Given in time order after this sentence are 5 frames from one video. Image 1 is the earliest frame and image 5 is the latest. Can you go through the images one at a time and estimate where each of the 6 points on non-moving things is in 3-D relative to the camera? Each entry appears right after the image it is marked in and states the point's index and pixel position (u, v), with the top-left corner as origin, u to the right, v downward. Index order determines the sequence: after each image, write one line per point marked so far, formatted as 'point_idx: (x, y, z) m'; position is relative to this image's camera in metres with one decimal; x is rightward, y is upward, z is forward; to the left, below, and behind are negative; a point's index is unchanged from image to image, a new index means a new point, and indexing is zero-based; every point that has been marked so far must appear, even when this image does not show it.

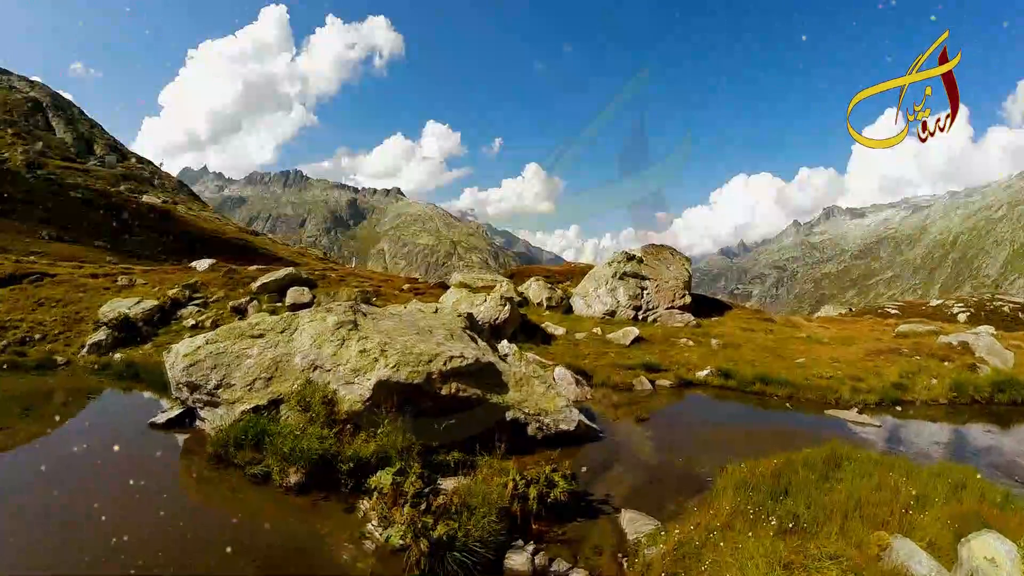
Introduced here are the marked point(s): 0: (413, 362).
0: (-3.7, -2.8, +17.9) m
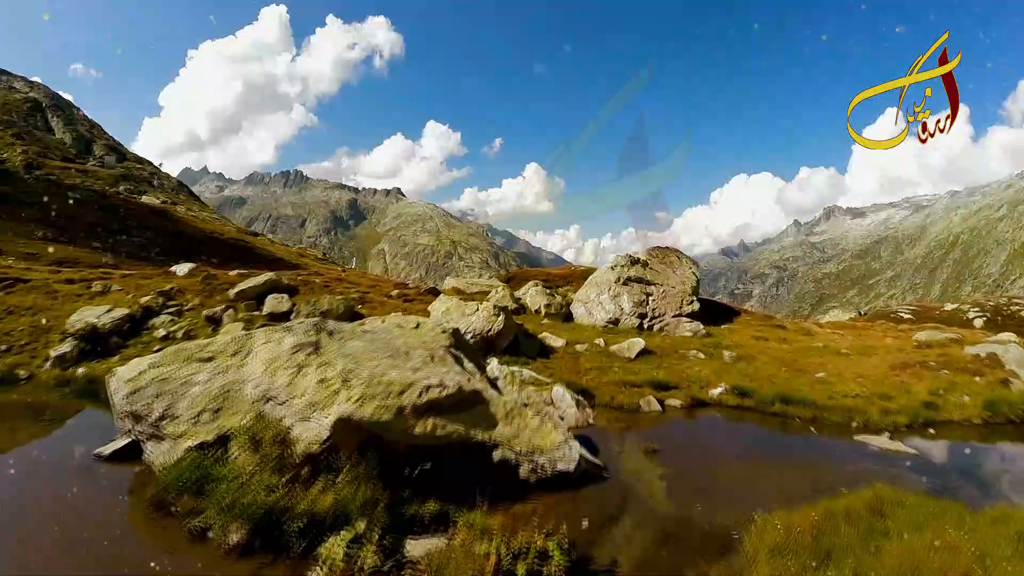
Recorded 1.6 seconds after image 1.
0: (-4.1, -3.3, +15.0) m
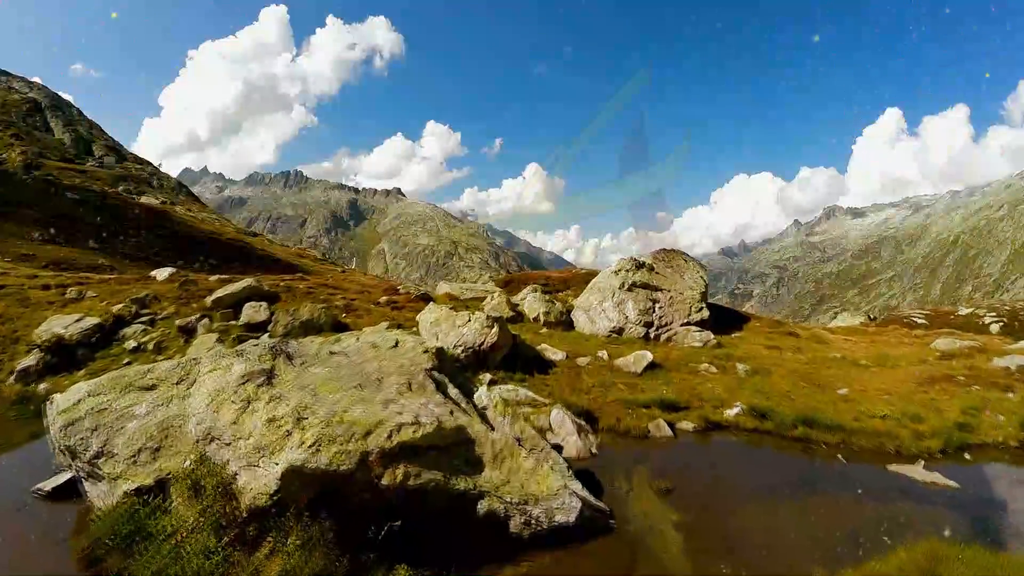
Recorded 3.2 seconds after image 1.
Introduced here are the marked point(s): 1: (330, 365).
0: (-4.4, -3.8, +12.4) m
1: (-5.9, -2.5, +16.0) m
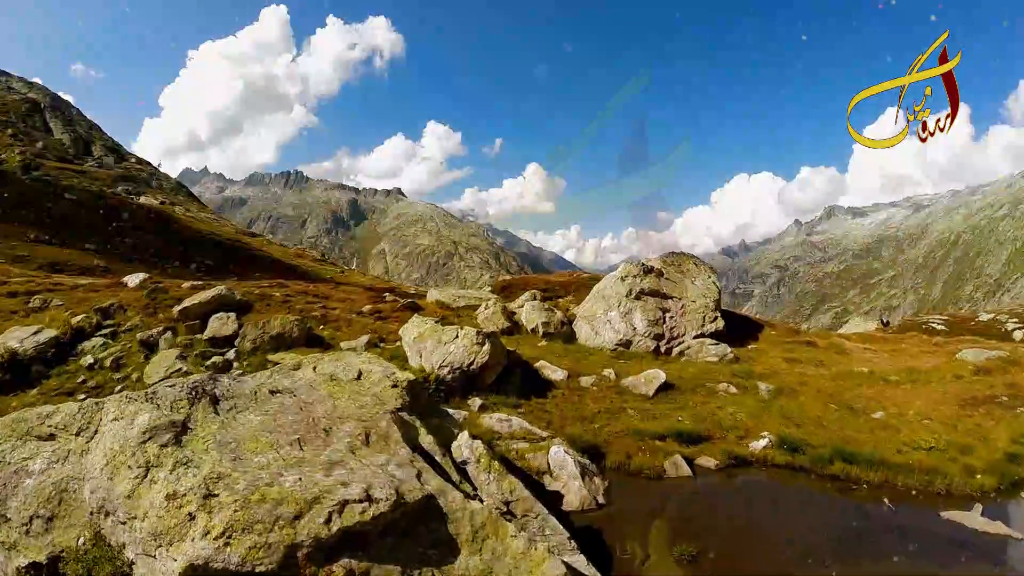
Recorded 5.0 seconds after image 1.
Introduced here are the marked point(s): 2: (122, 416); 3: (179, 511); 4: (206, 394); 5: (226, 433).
0: (-4.7, -4.4, +9.1) m
1: (-6.3, -3.1, +12.7) m
2: (-9.6, -3.0, +12.1) m
3: (-6.5, -4.3, +9.5) m
4: (-7.9, -2.7, +12.8) m
5: (-6.6, -3.3, +11.5) m
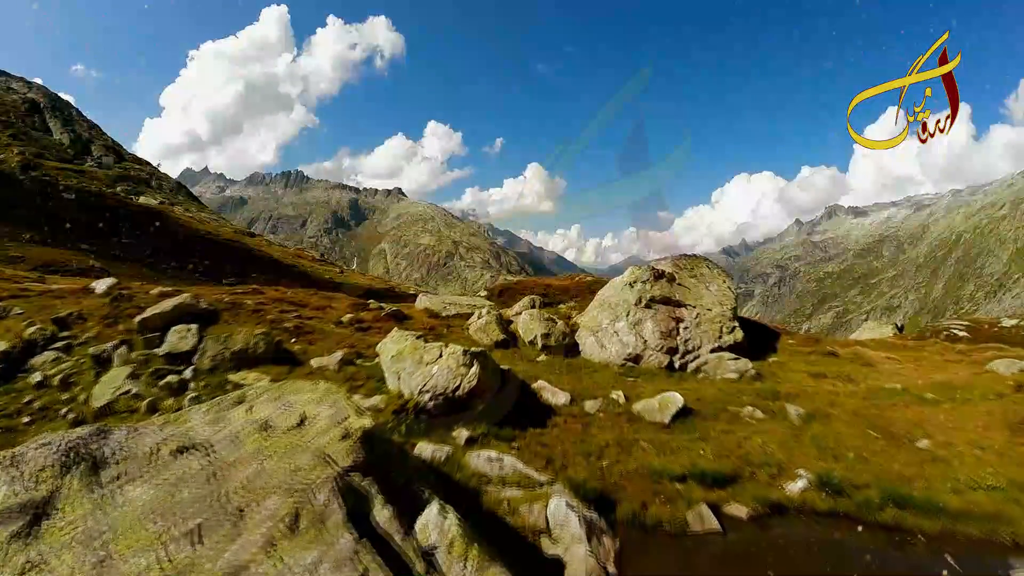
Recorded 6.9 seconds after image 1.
0: (-5.0, -4.9, +5.7) m
1: (-6.6, -3.6, +9.4) m
2: (-9.9, -3.5, +8.8) m
3: (-6.8, -4.8, +6.2) m
4: (-8.2, -3.2, +9.5) m
5: (-6.9, -3.8, +8.2) m
